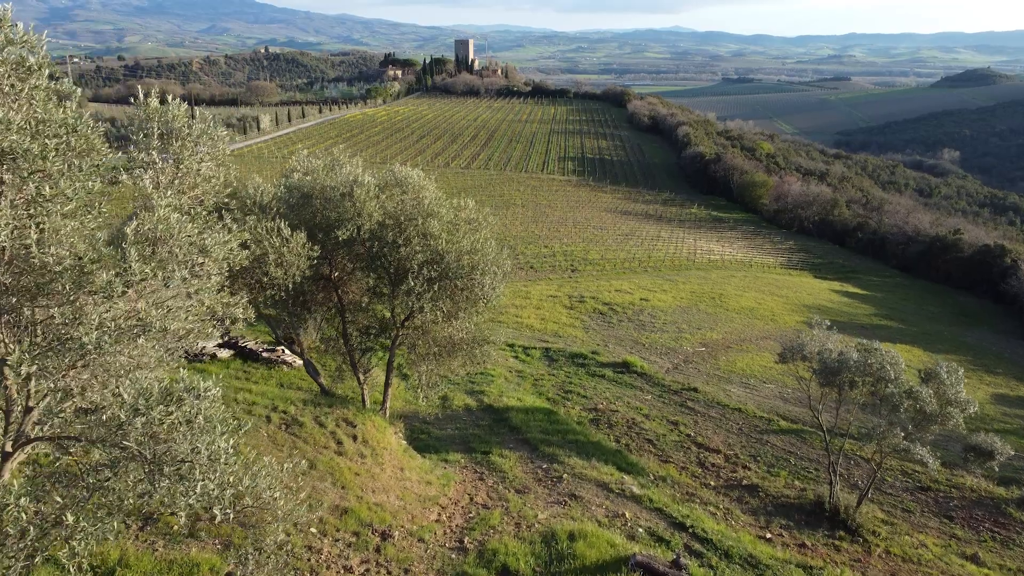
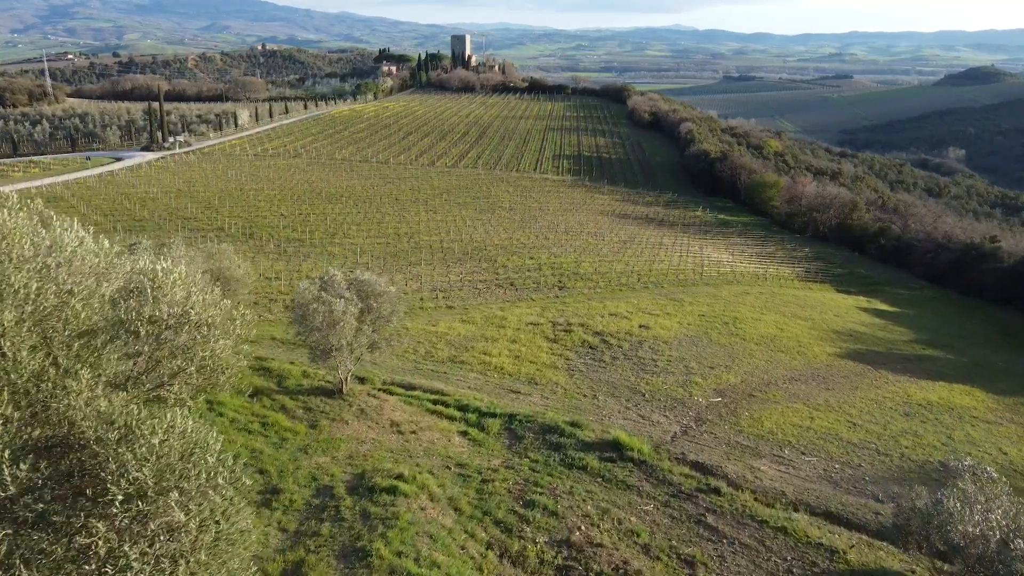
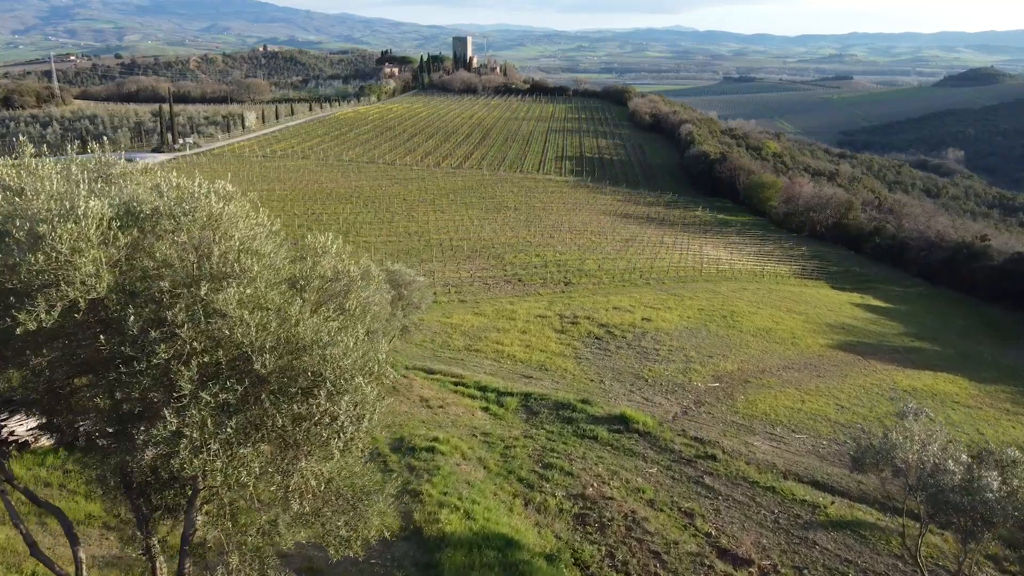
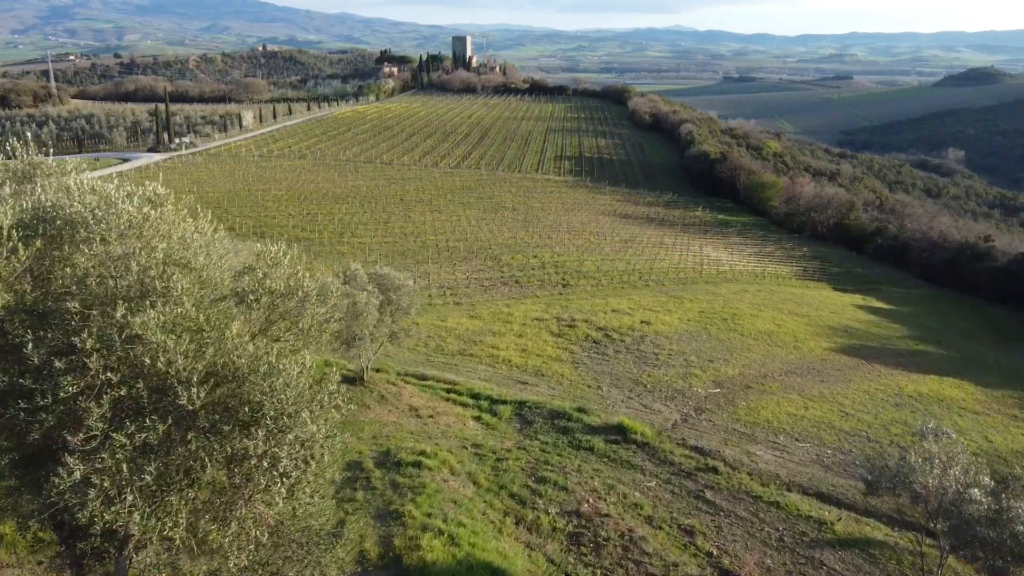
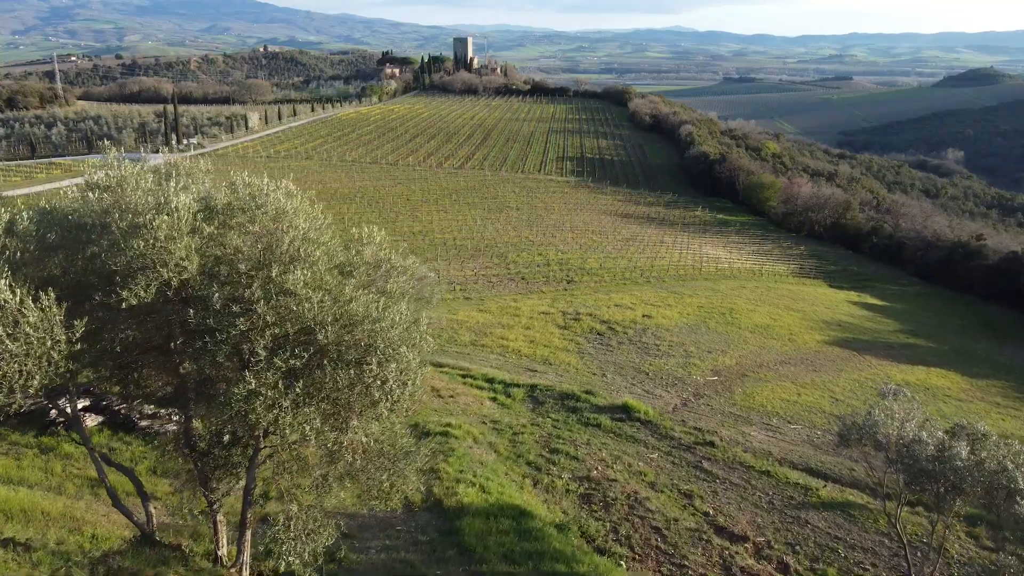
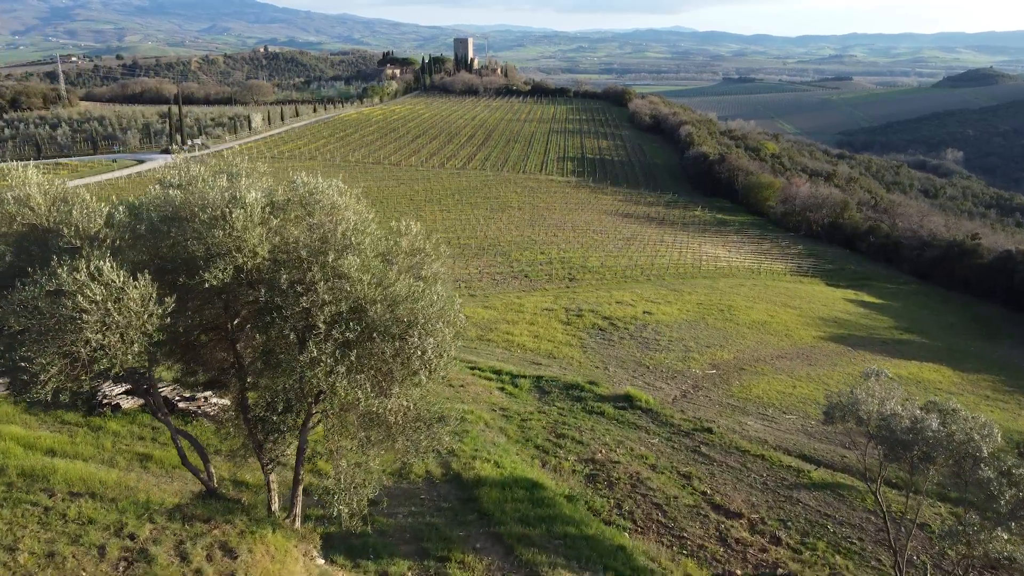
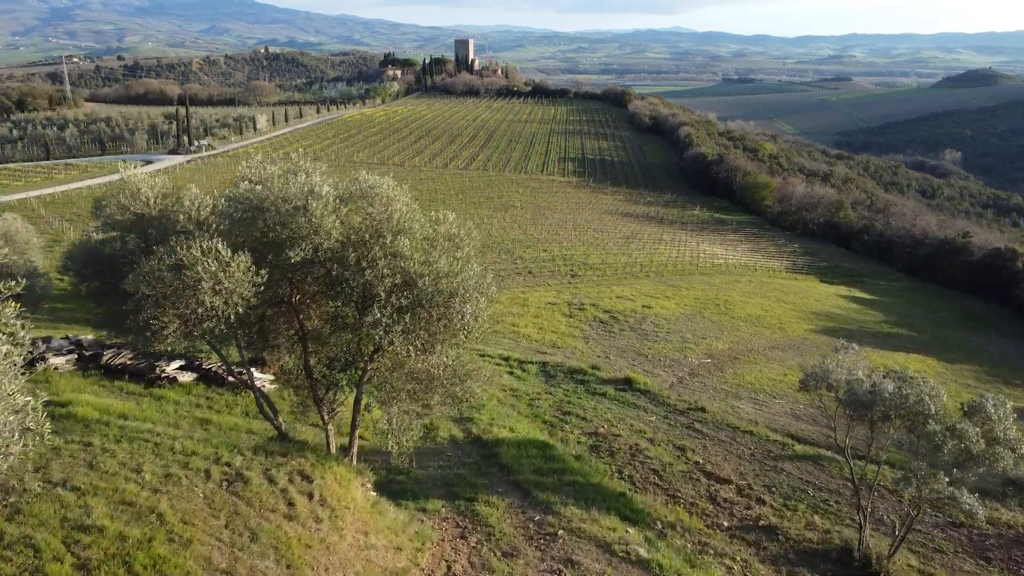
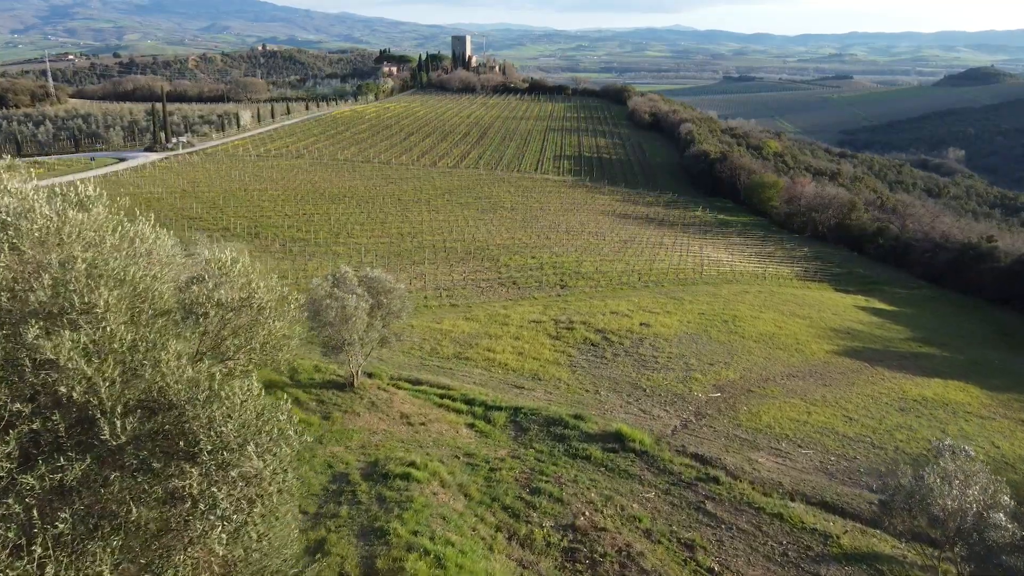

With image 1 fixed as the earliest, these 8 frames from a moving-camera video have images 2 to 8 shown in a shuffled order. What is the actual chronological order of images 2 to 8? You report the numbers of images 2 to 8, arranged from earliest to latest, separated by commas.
7, 6, 5, 3, 4, 8, 2
